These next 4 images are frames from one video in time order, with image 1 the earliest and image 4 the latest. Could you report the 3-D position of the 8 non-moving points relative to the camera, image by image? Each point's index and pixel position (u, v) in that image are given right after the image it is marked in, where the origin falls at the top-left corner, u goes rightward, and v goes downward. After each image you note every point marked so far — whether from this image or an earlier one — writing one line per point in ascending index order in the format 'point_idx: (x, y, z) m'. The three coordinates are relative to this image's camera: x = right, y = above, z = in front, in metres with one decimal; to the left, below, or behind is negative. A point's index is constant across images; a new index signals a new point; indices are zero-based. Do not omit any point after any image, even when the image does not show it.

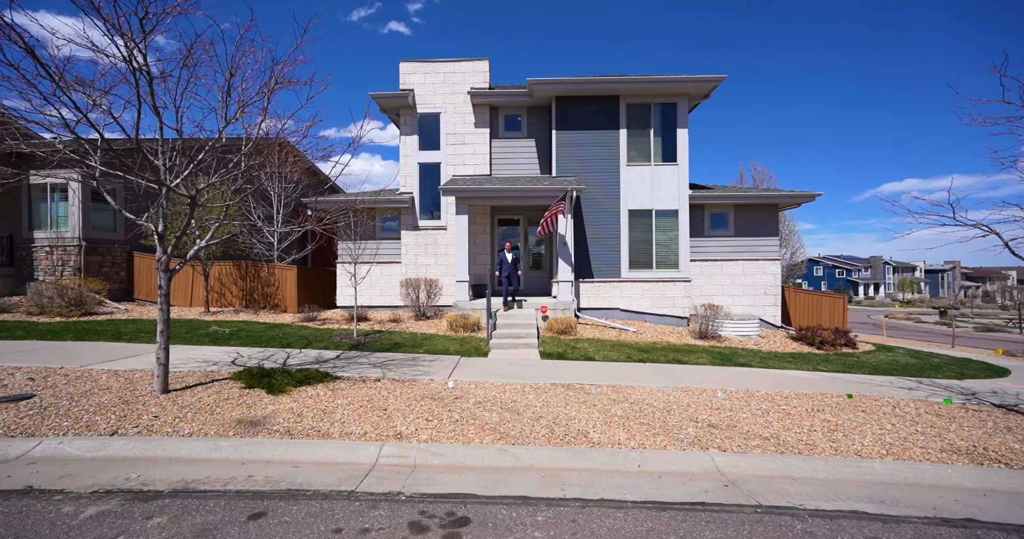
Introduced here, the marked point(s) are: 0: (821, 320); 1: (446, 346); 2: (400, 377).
0: (+10.7, -1.7, +14.6) m
1: (-1.6, -1.8, +10.2) m
2: (-1.9, -1.9, +7.2) m
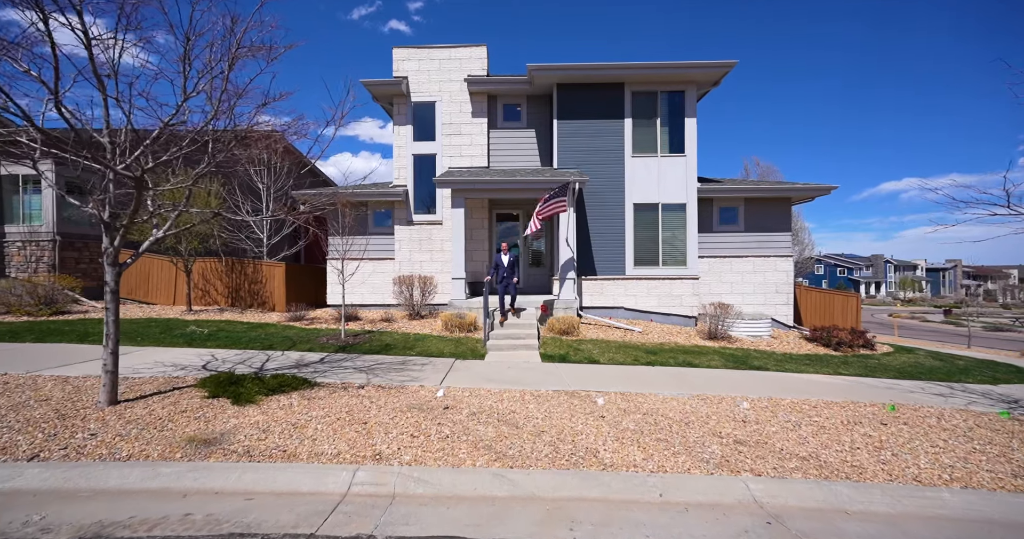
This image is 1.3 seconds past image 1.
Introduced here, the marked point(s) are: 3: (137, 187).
0: (+10.7, -1.7, +14.0) m
1: (-1.6, -1.8, +9.5) m
2: (-1.9, -1.8, +6.5) m
3: (-4.2, +0.9, +4.7) m
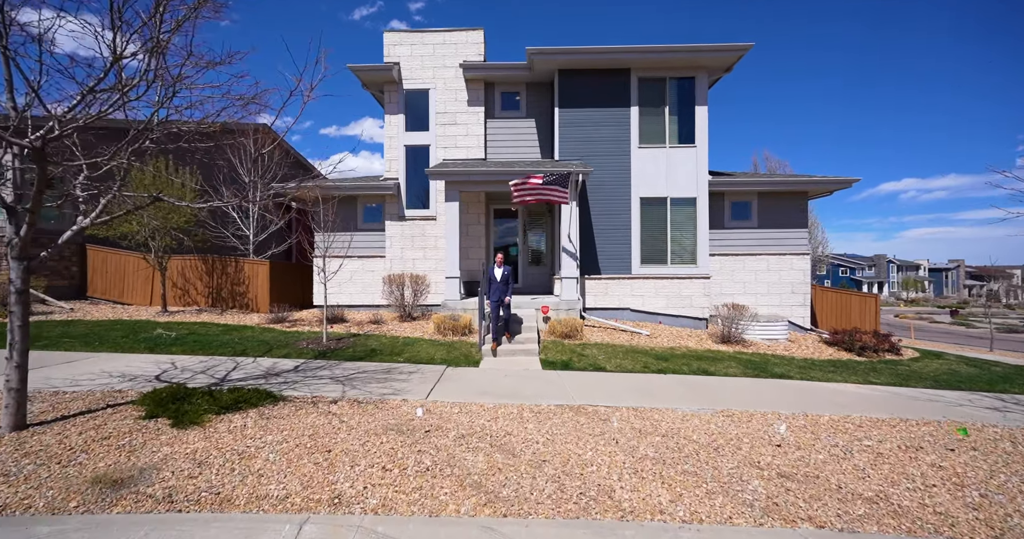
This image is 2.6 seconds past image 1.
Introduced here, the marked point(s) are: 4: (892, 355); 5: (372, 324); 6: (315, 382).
0: (+10.6, -1.6, +13.2) m
1: (-1.7, -1.7, +8.7) m
2: (-2.0, -1.7, +5.7) m
3: (-4.3, +1.0, +3.8) m
4: (+9.5, -2.1, +10.5) m
5: (-3.6, -1.4, +10.9) m
6: (-3.0, -1.7, +6.4) m
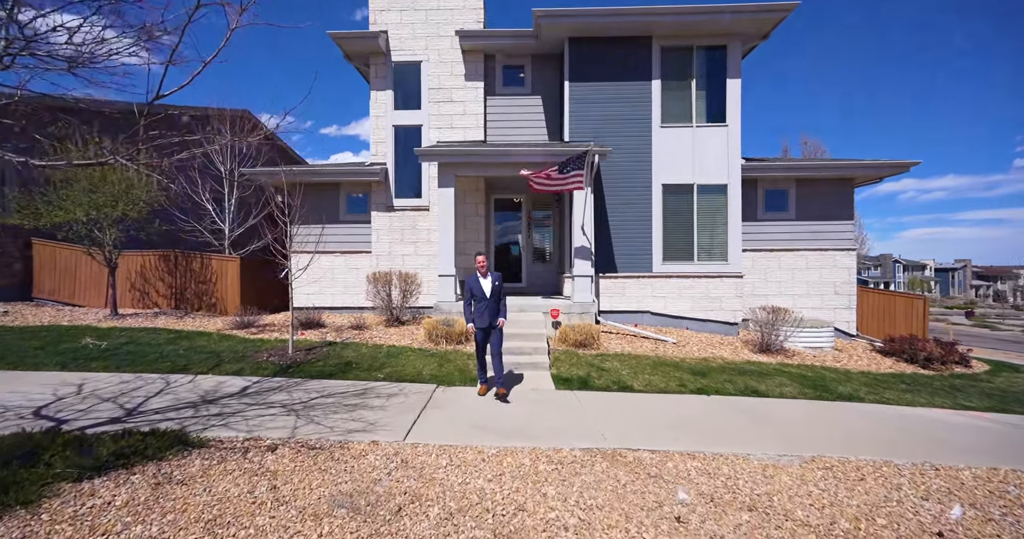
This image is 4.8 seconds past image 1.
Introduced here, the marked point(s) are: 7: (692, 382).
0: (+10.7, -1.6, +11.6) m
1: (-1.6, -1.6, +7.1) m
2: (-1.9, -1.7, +4.1) m
3: (-4.1, +1.0, +2.2) m
4: (+9.6, -2.1, +9.0) m
5: (-3.5, -1.3, +9.3) m
6: (-2.9, -1.6, +4.8) m
7: (+3.0, -1.9, +7.0) m
